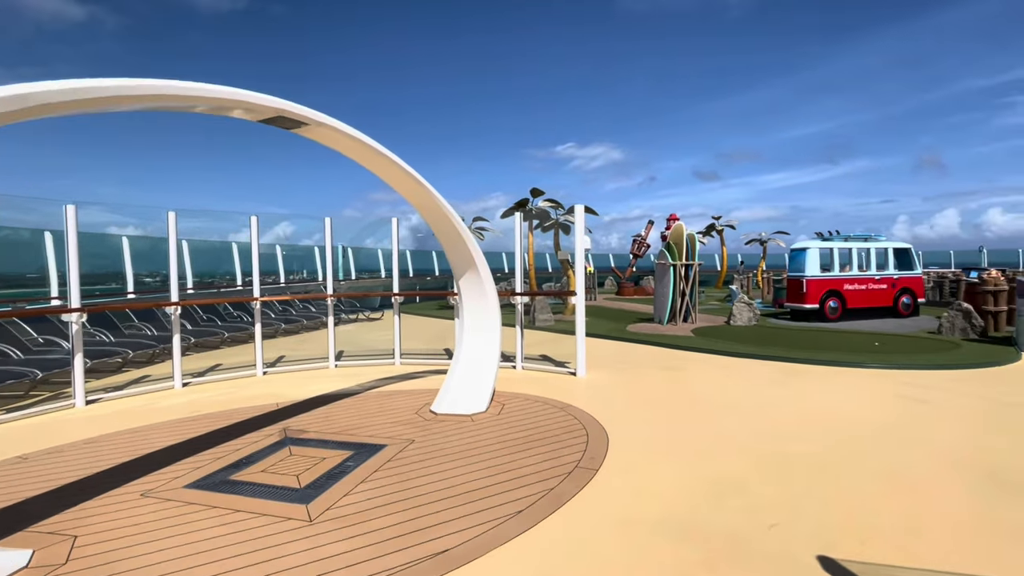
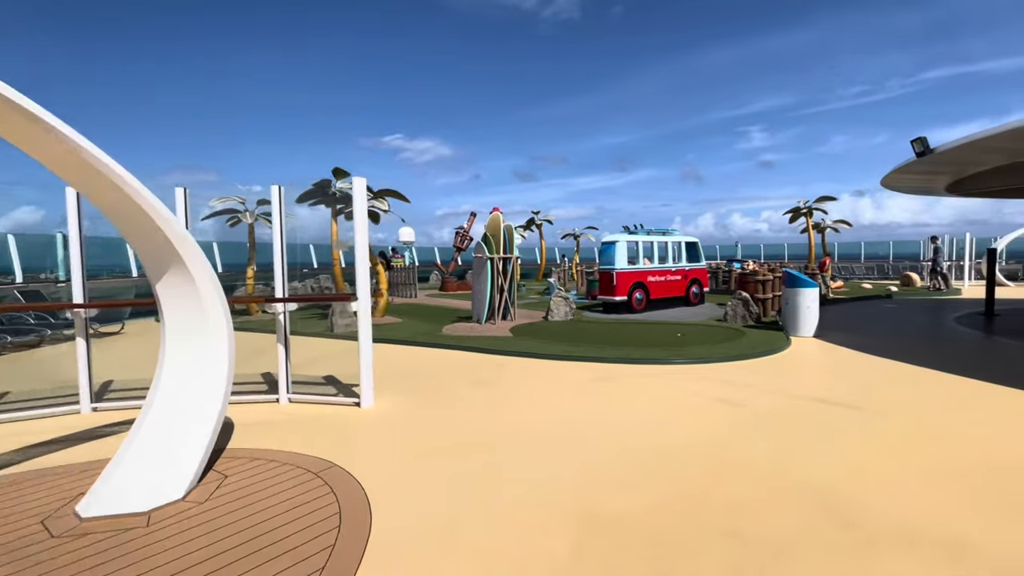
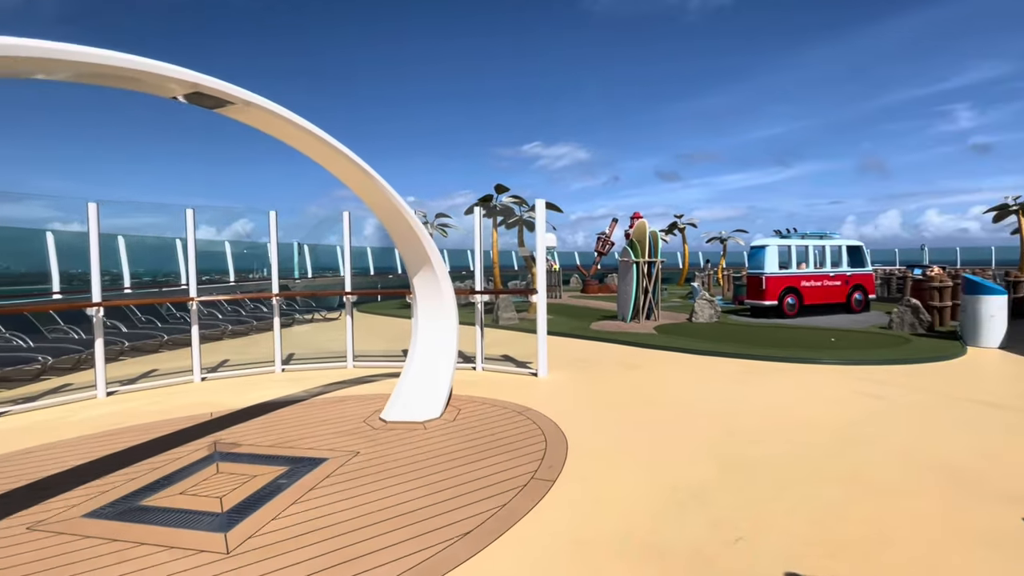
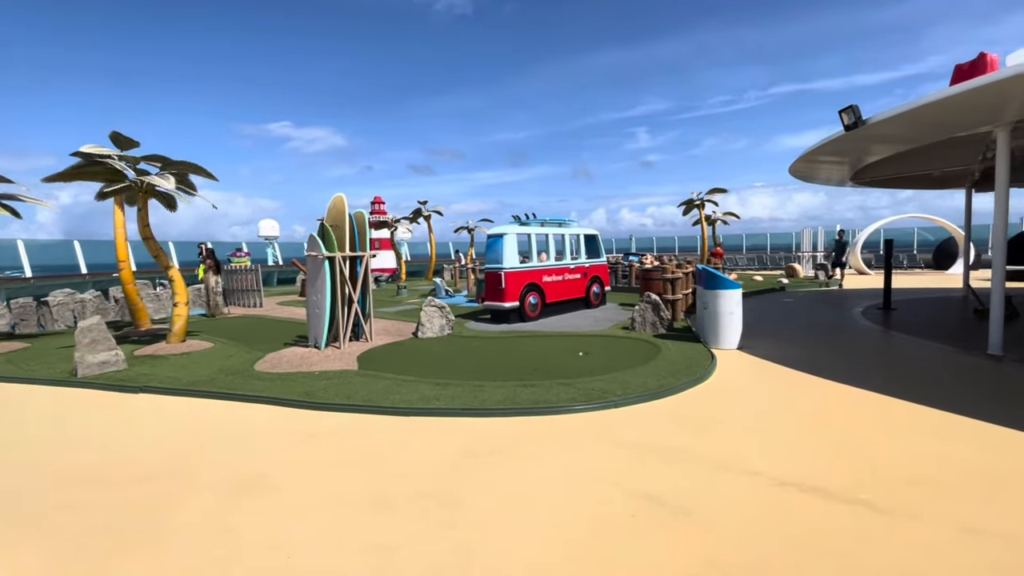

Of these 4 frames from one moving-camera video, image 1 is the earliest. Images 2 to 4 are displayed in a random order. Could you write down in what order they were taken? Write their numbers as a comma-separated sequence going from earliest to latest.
3, 2, 4
